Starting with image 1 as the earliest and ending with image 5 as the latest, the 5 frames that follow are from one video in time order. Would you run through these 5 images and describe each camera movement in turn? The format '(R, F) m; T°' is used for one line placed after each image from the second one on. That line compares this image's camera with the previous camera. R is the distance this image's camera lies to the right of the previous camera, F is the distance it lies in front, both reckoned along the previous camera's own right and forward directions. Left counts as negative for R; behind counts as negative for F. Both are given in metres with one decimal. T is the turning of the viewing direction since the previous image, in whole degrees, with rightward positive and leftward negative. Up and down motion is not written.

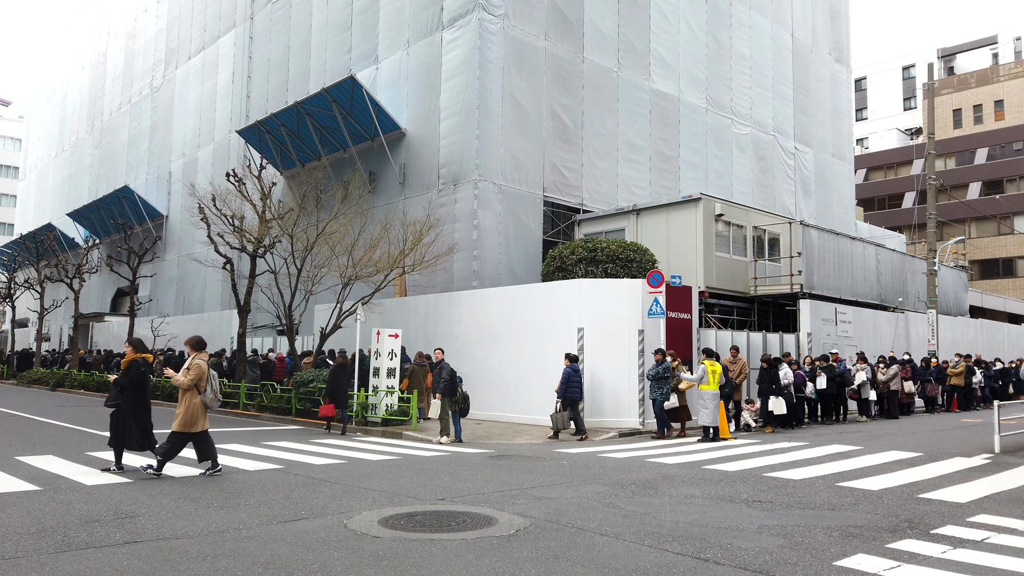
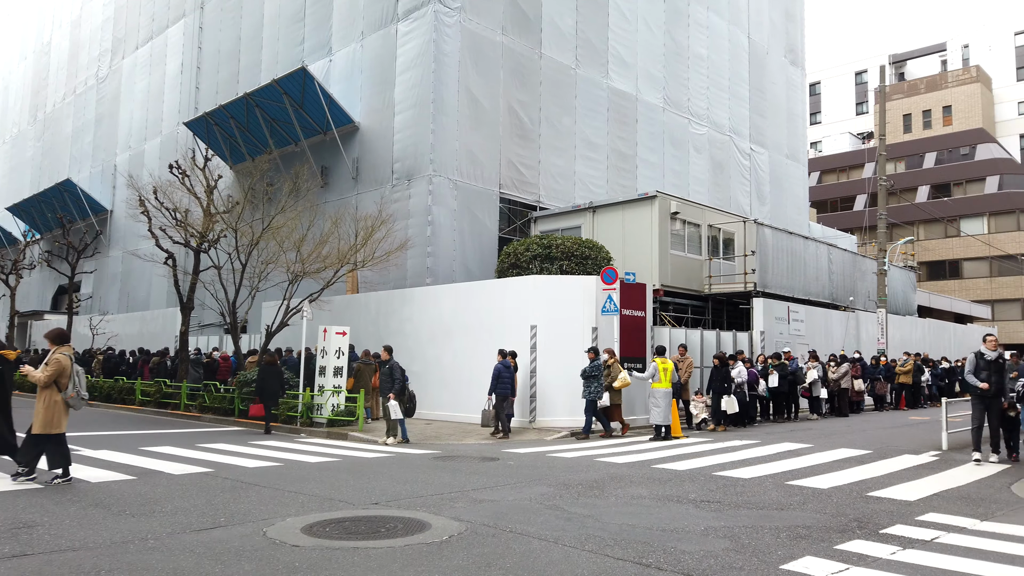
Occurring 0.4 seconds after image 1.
(+0.2, +0.3) m; +3°
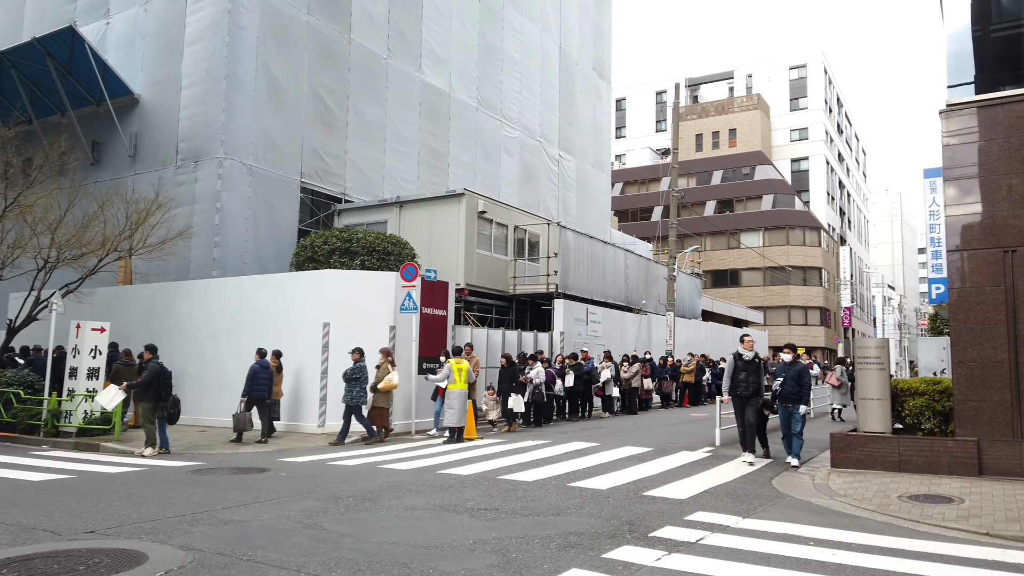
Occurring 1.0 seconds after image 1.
(+0.4, +0.5) m; +14°
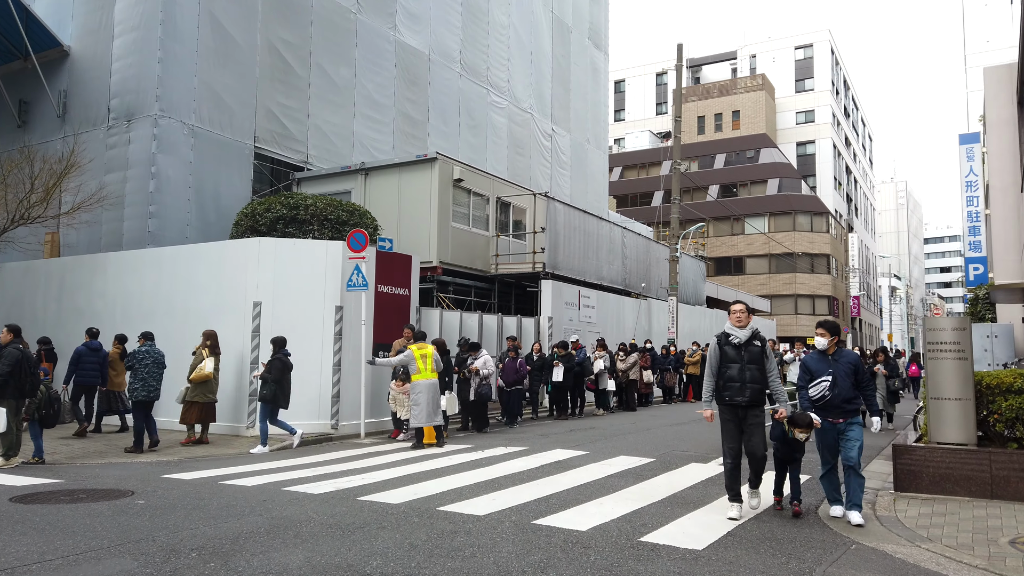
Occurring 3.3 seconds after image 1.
(+0.4, +2.5) m; 0°
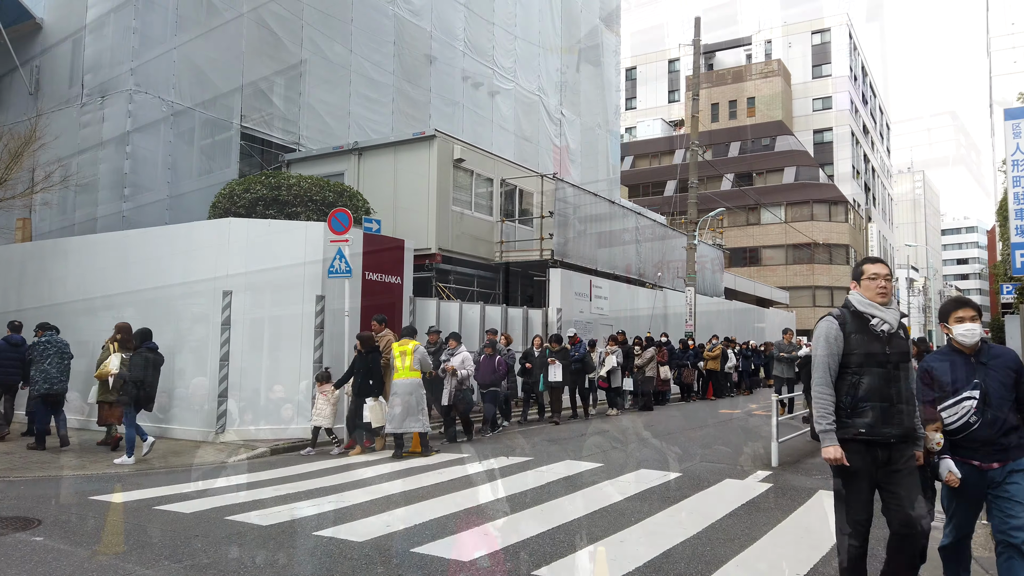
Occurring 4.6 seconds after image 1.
(+0.1, +1.4) m; -1°
